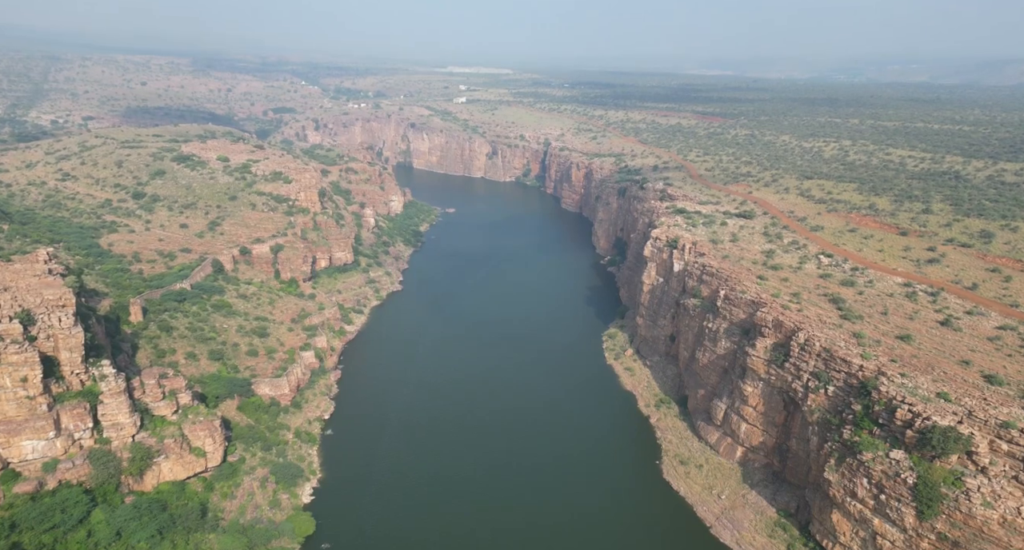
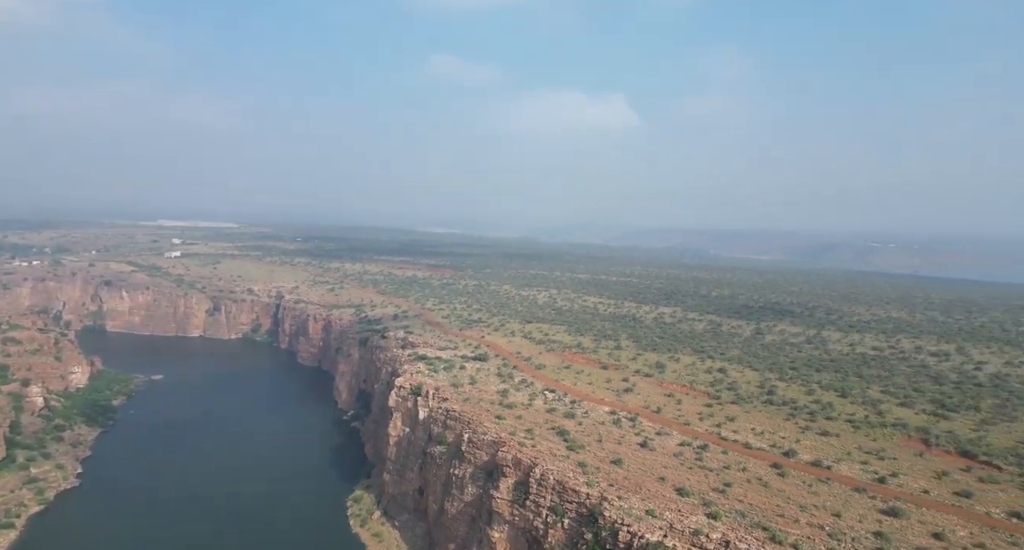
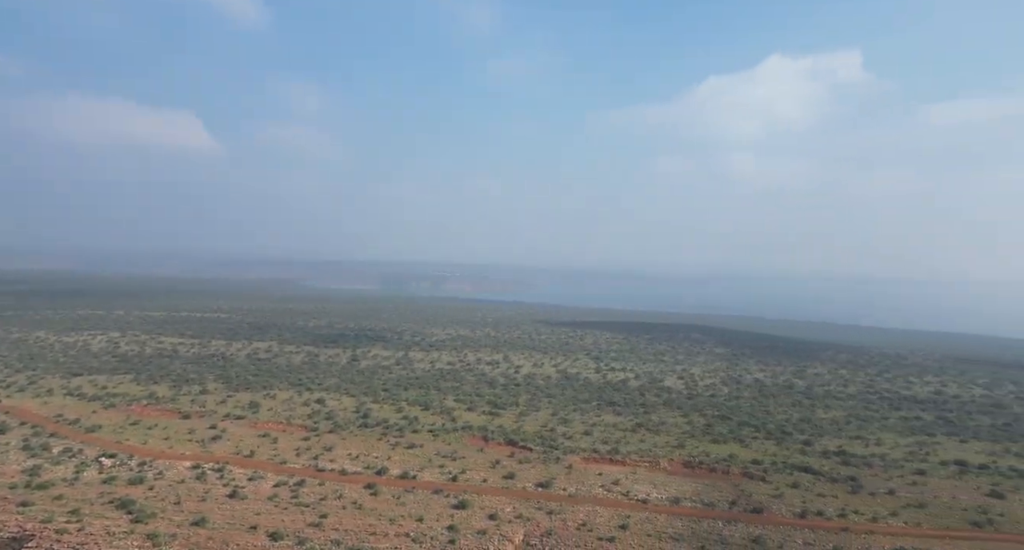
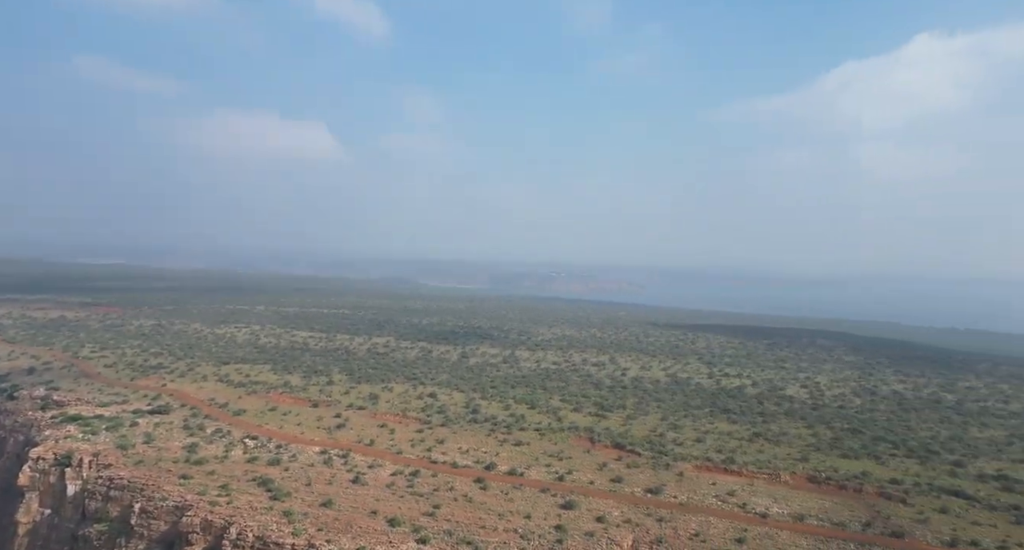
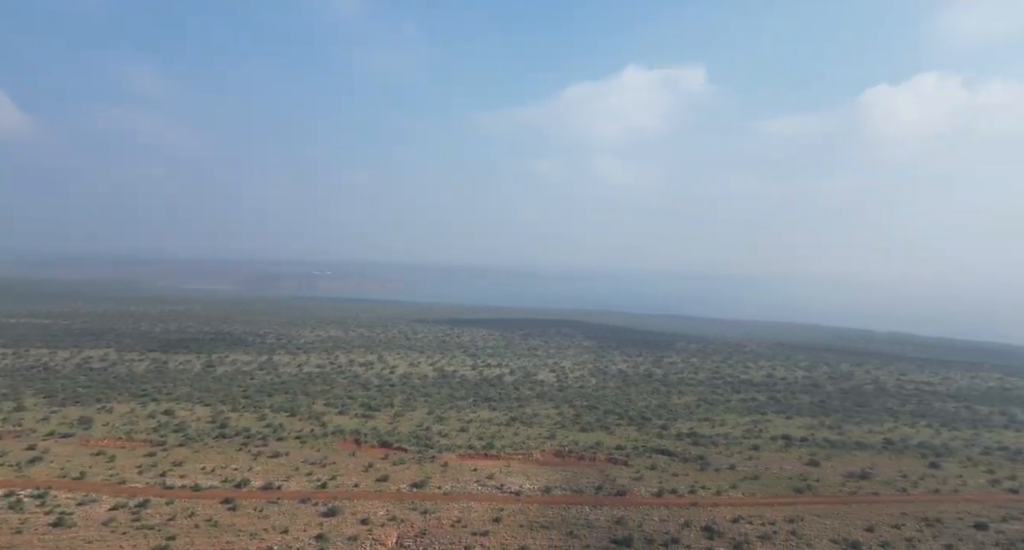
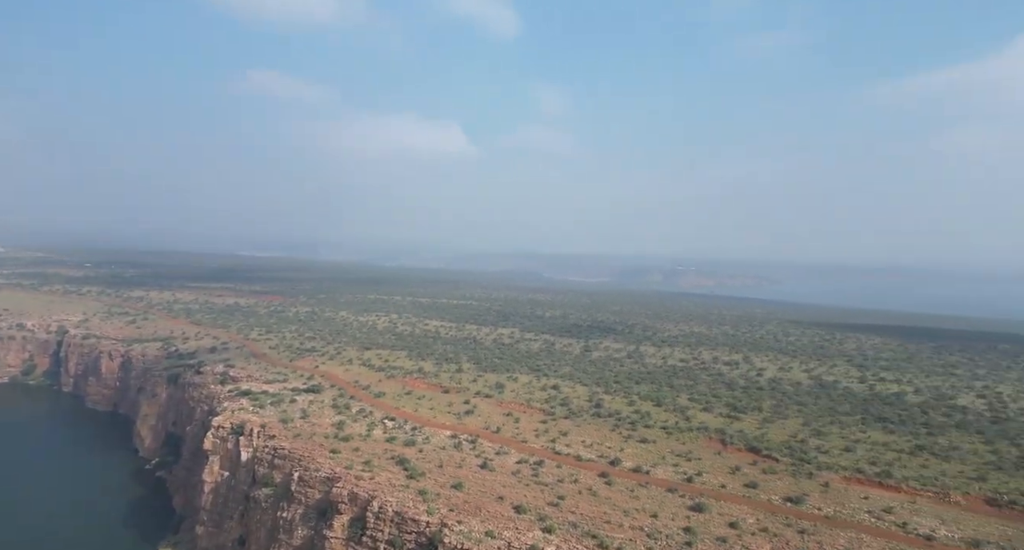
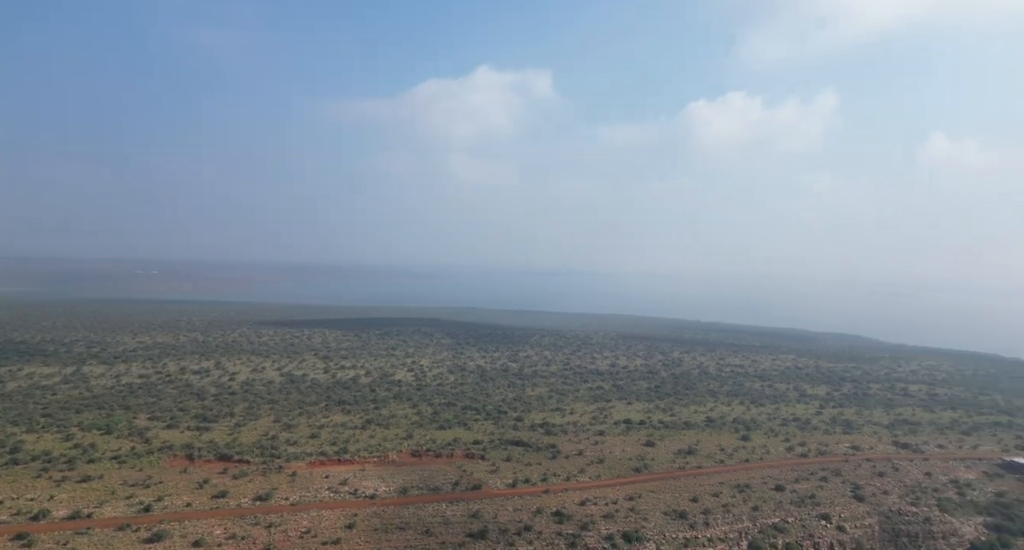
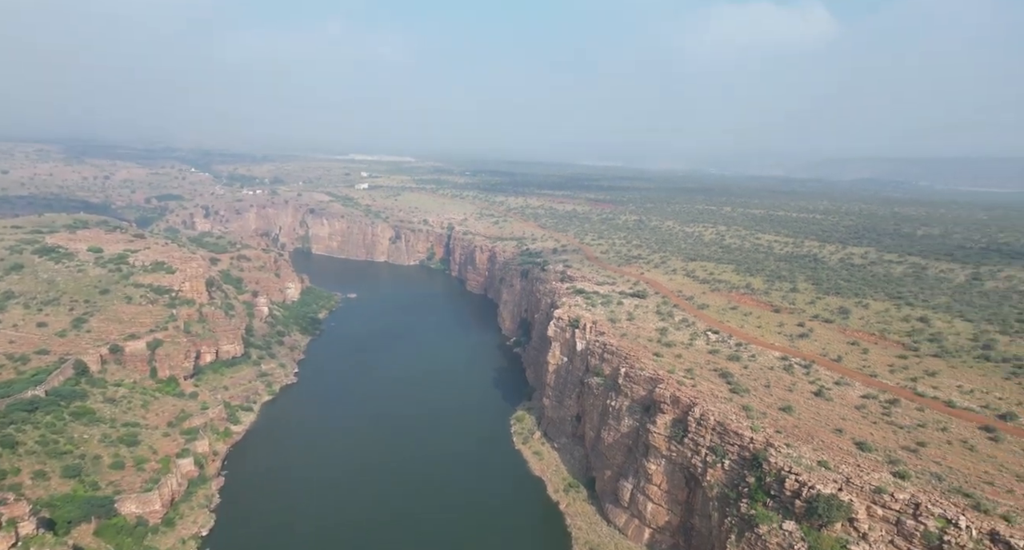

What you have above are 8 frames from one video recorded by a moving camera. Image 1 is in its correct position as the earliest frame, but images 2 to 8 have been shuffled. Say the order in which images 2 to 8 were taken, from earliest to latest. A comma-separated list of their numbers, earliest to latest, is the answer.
8, 2, 6, 4, 3, 5, 7
